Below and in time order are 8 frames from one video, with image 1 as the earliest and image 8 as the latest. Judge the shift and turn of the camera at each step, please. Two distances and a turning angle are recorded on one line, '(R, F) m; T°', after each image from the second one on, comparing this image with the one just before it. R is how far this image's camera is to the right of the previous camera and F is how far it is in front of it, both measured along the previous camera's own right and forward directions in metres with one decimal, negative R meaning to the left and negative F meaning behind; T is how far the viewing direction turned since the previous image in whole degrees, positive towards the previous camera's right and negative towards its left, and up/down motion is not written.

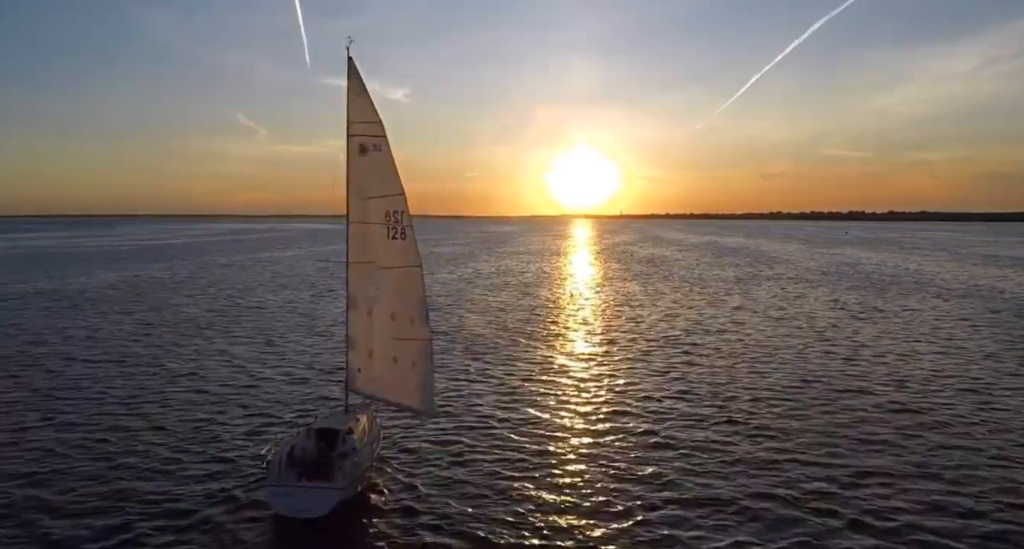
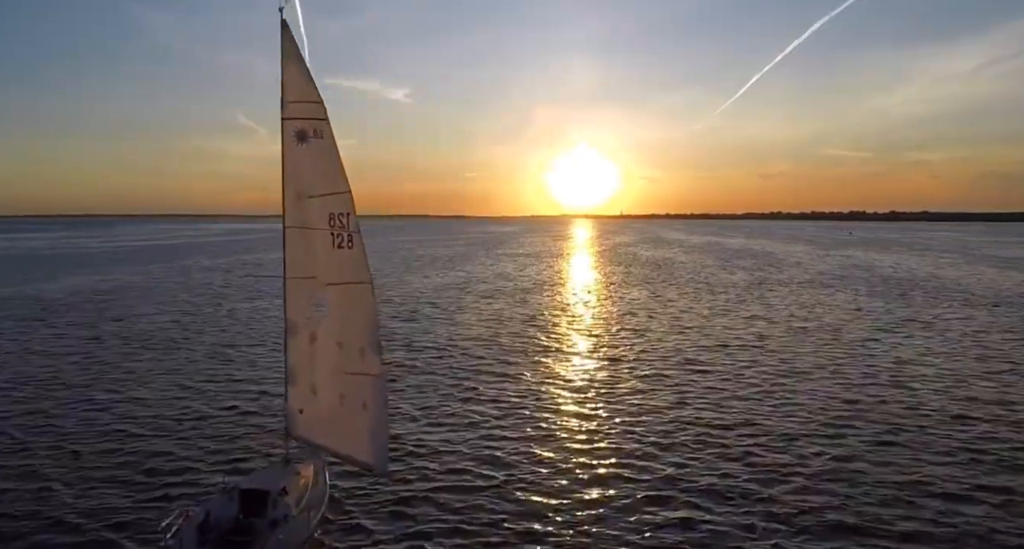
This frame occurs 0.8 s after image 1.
(+0.3, +2.8) m; 0°
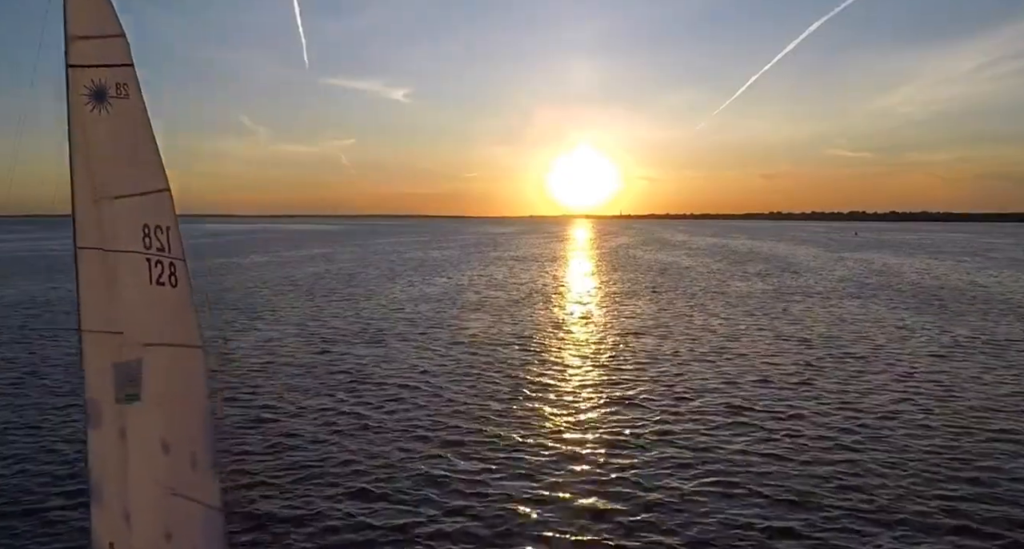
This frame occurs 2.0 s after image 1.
(+0.5, +4.4) m; 0°
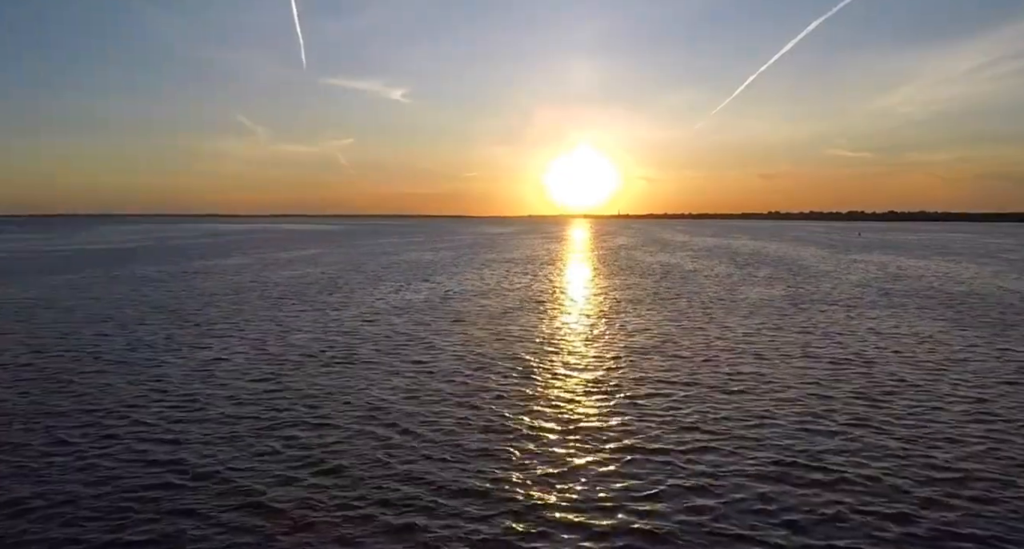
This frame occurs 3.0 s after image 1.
(+0.4, +3.4) m; 0°
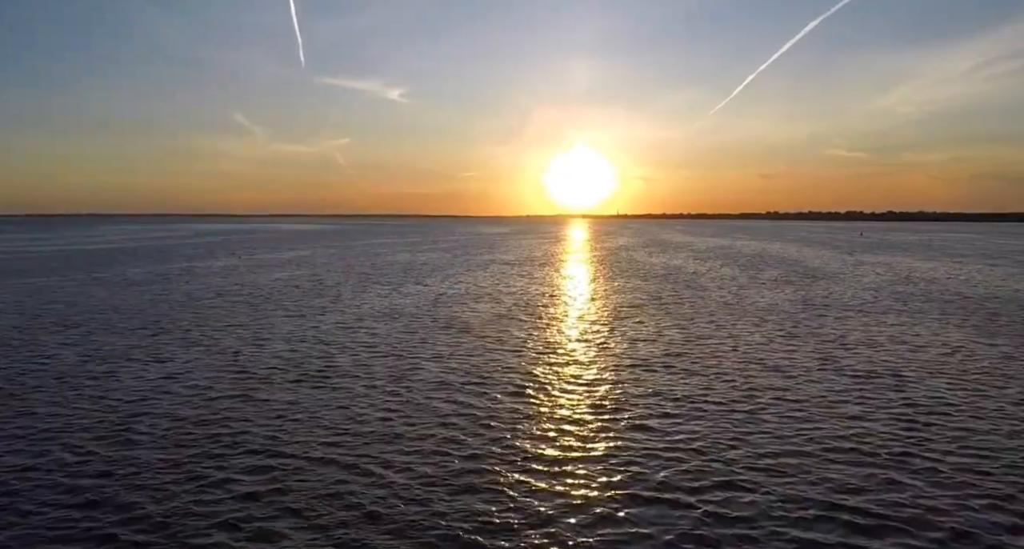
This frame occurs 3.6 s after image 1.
(+0.1, +2.2) m; 0°
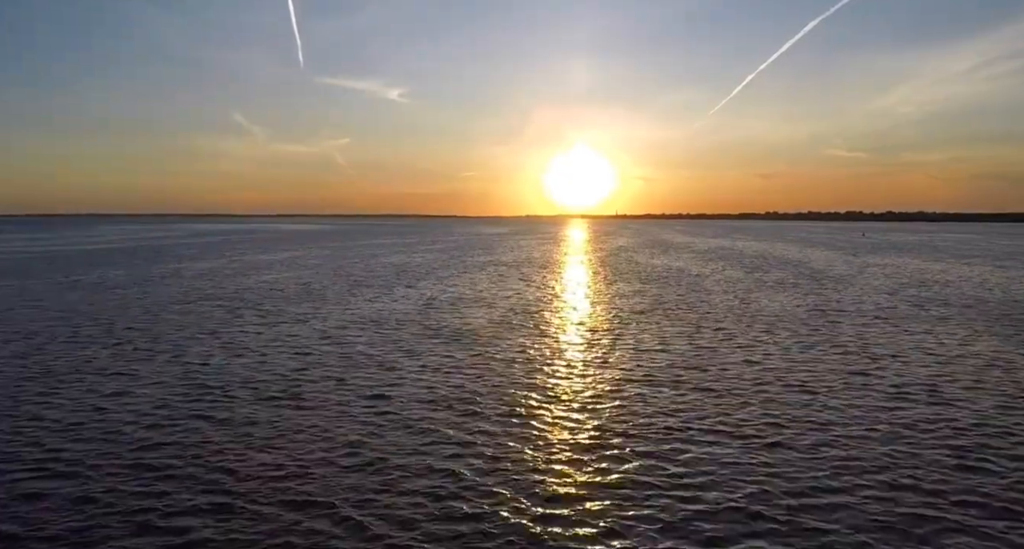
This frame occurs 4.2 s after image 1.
(+0.3, +2.0) m; 0°
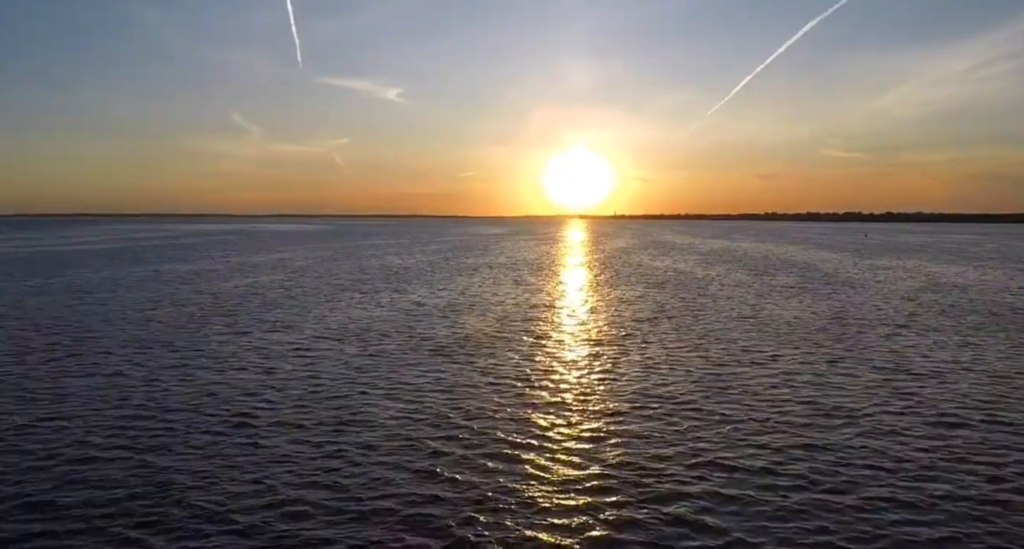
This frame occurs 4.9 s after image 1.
(+0.2, +2.7) m; 0°
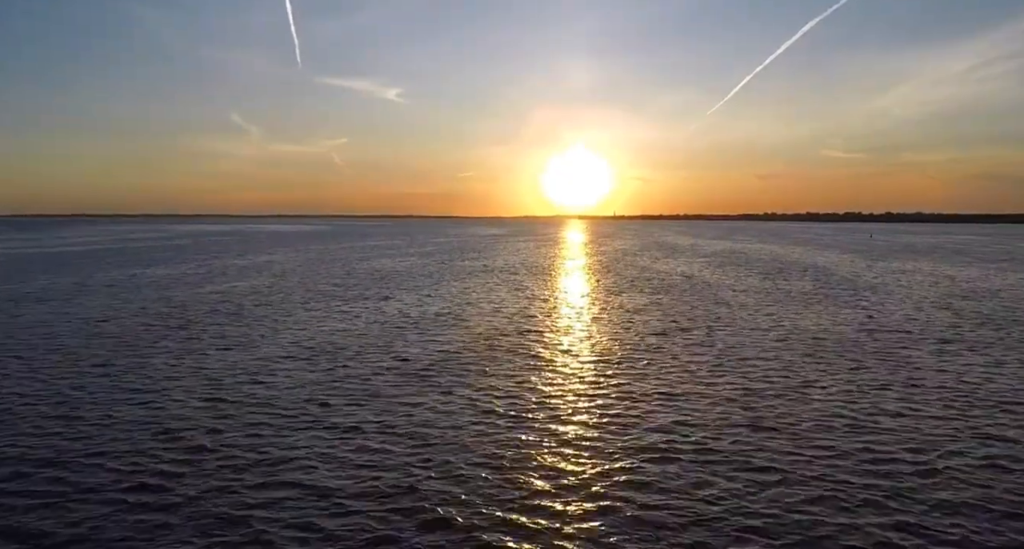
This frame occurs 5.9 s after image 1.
(+0.1, +3.4) m; 0°
